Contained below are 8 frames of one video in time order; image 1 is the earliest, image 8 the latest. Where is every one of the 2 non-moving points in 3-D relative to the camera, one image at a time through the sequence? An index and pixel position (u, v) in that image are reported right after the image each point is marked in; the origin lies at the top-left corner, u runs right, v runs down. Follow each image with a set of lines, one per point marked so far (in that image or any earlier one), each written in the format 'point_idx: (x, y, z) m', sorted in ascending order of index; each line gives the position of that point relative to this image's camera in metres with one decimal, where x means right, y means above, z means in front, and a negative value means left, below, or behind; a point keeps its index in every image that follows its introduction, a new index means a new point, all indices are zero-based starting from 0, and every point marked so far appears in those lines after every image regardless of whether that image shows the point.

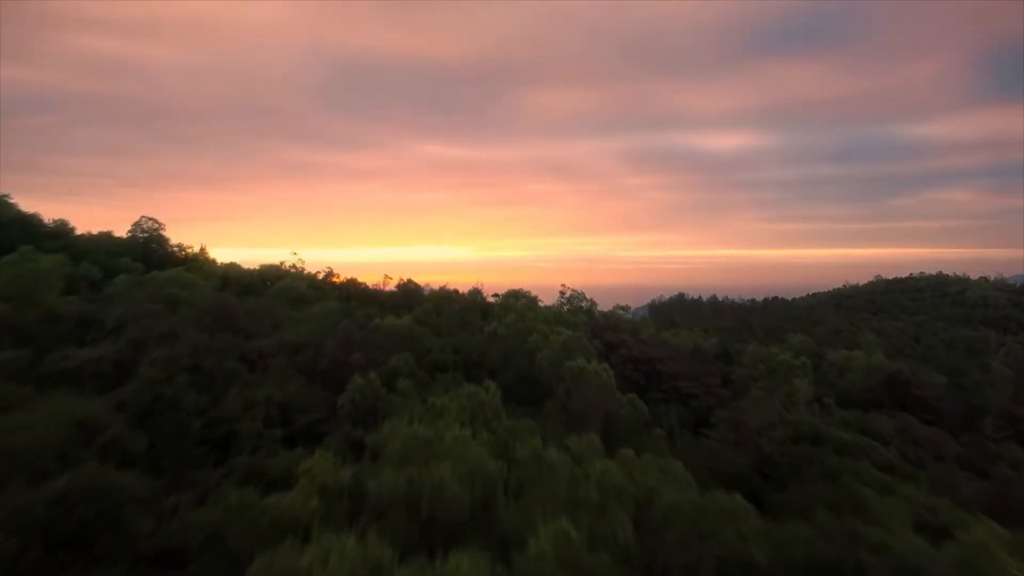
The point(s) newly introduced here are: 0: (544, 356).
0: (+0.5, -1.2, +9.7) m
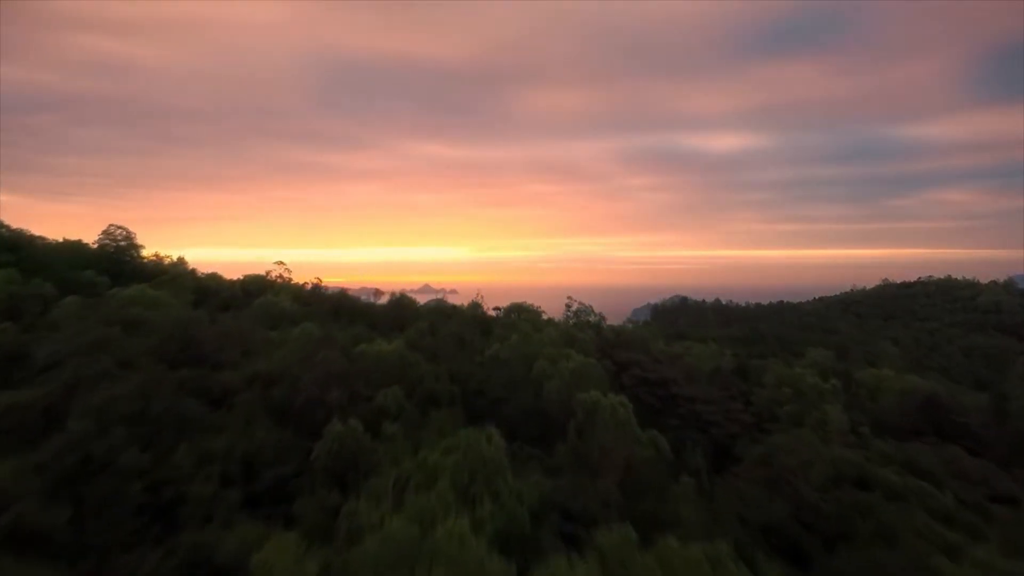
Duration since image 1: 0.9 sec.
0: (+0.6, -1.5, +8.6) m
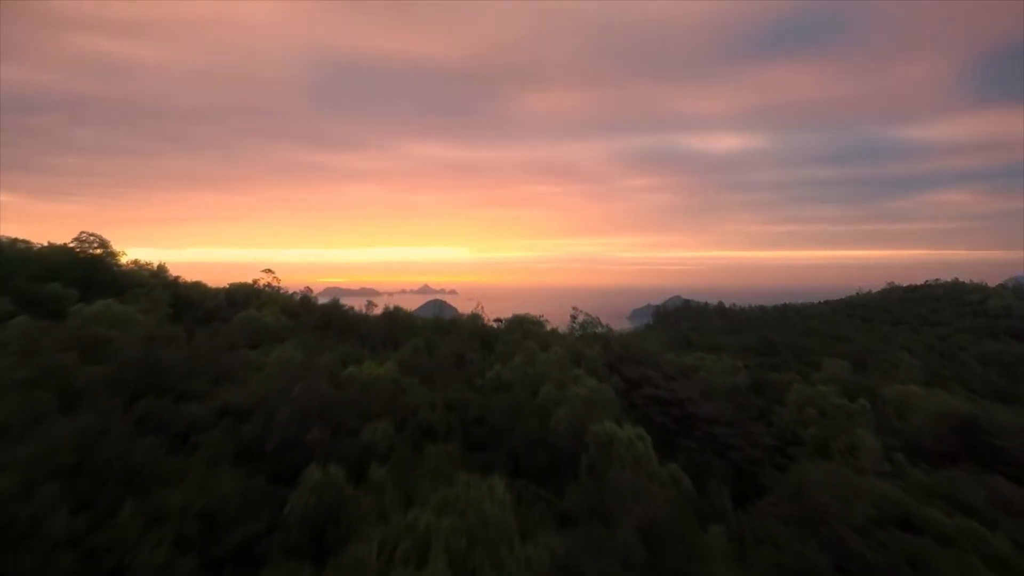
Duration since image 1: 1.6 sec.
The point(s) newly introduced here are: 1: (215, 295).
0: (+0.7, -1.7, +7.7) m
1: (-6.7, -0.2, +12.8) m
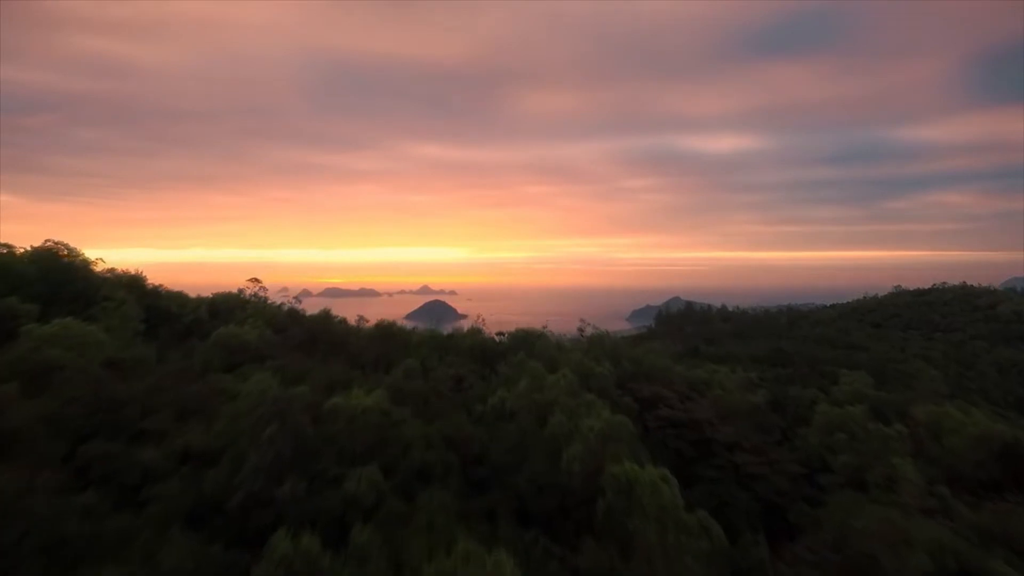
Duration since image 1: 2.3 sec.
0: (+0.7, -2.0, +6.8) m
1: (-6.6, -0.4, +11.9) m
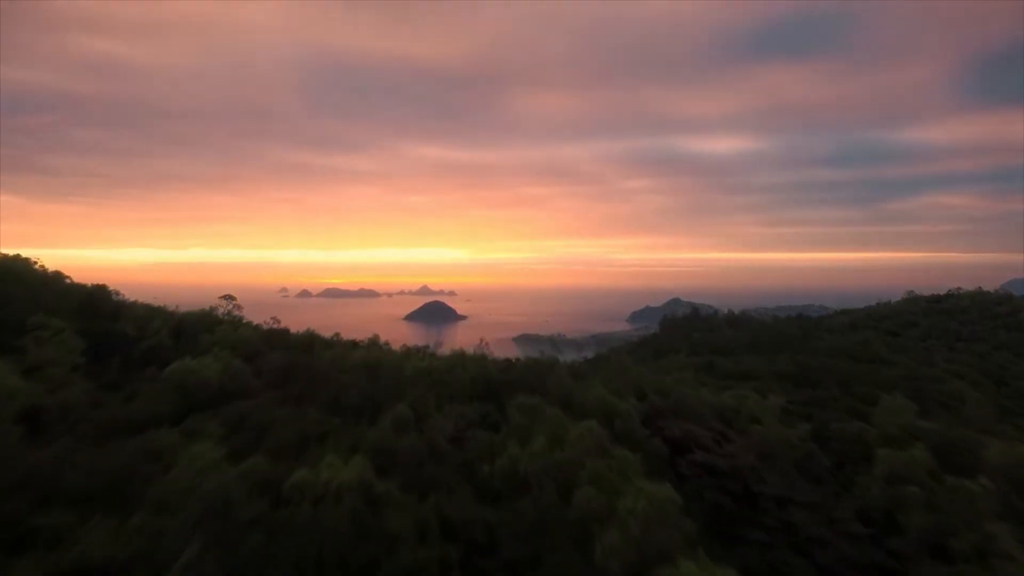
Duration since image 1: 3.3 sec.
0: (+0.9, -2.4, +5.2) m
1: (-6.5, -0.8, +10.3) m
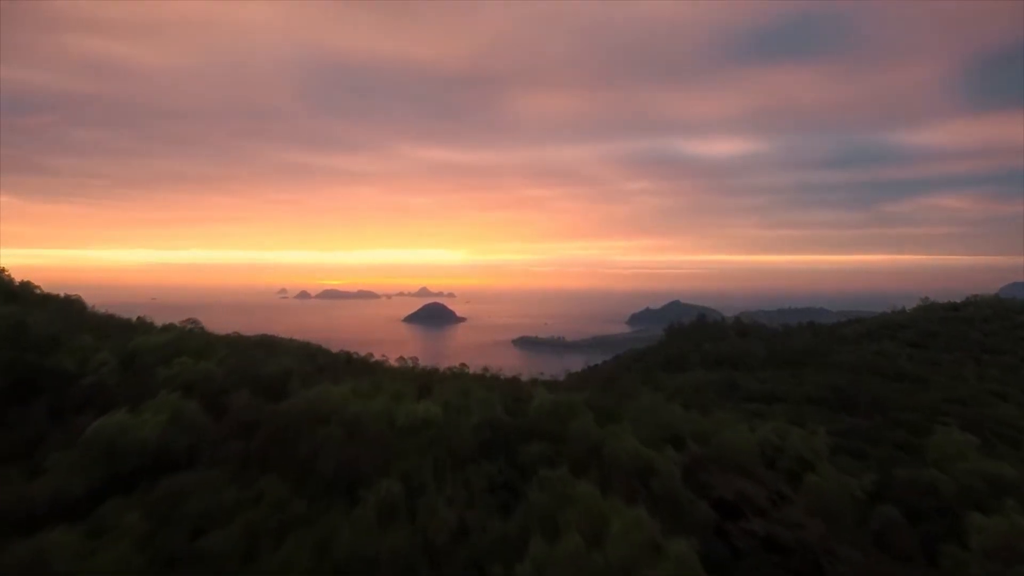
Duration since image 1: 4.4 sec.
0: (+1.1, -2.8, +3.5) m
1: (-6.3, -1.2, +8.6) m
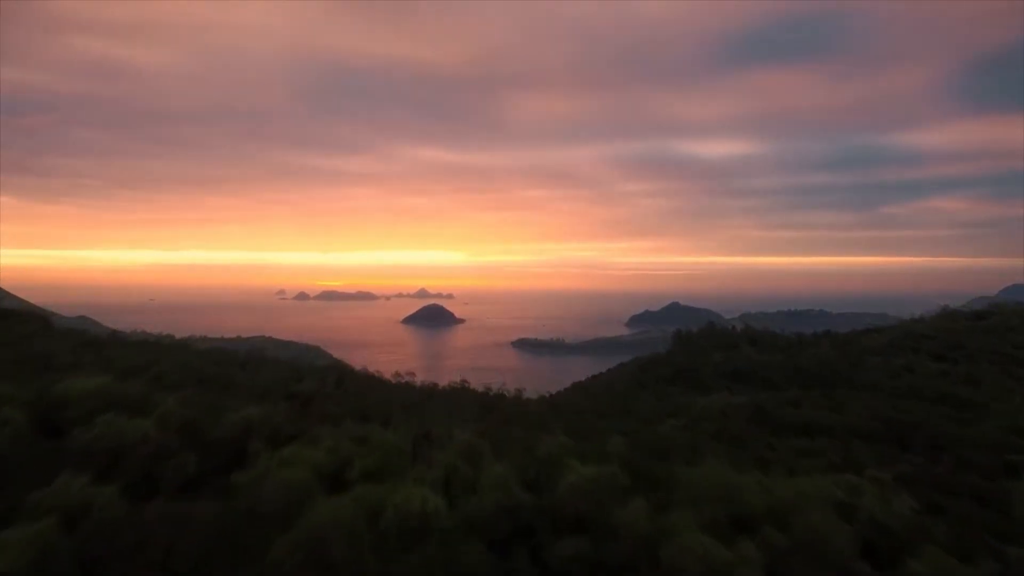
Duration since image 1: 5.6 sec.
0: (+1.4, -3.2, +1.5) m
1: (-6.0, -1.6, +6.5) m
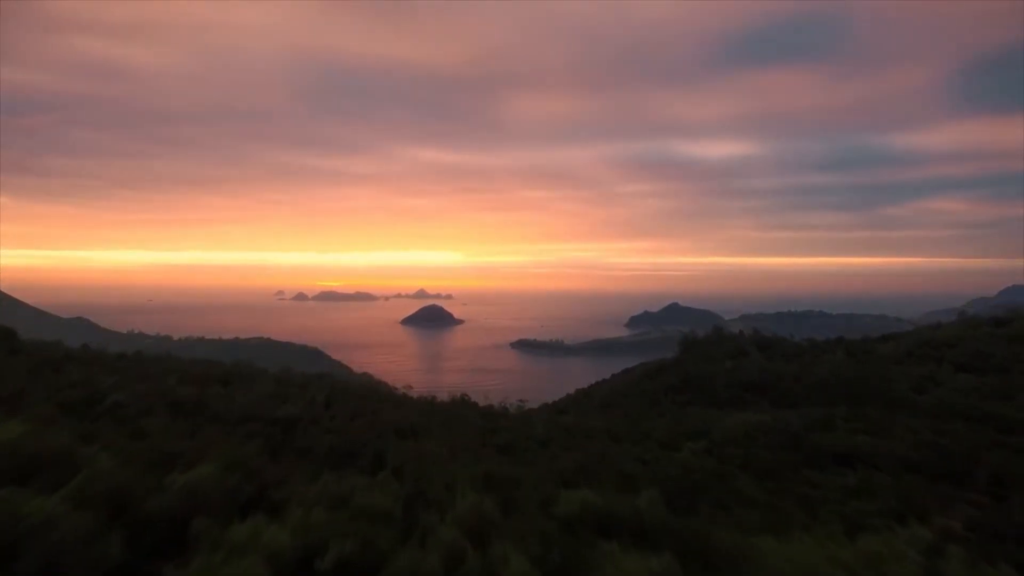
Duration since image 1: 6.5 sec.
0: (+1.6, -3.6, -0.2) m
1: (-5.8, -2.0, +4.9) m
